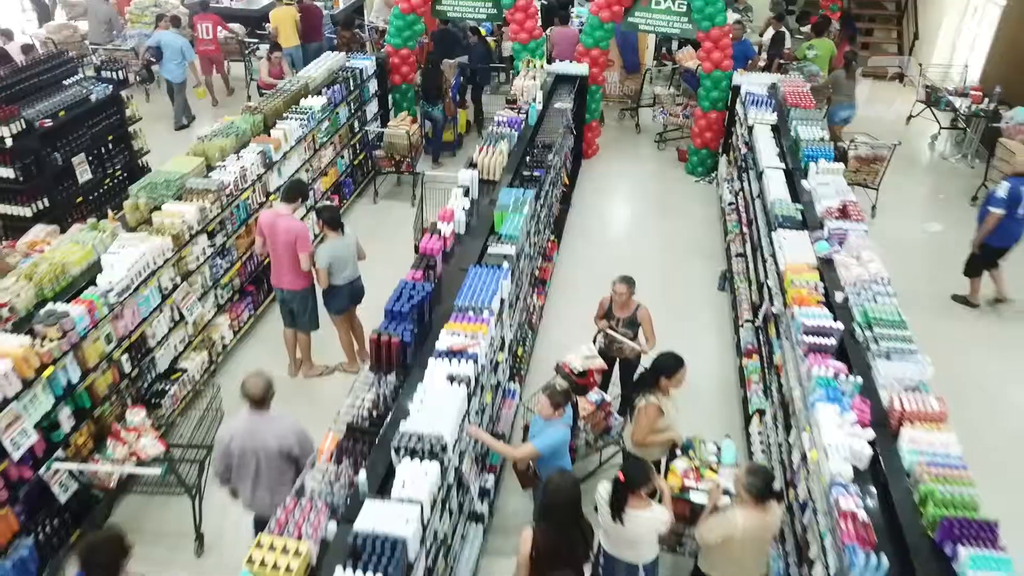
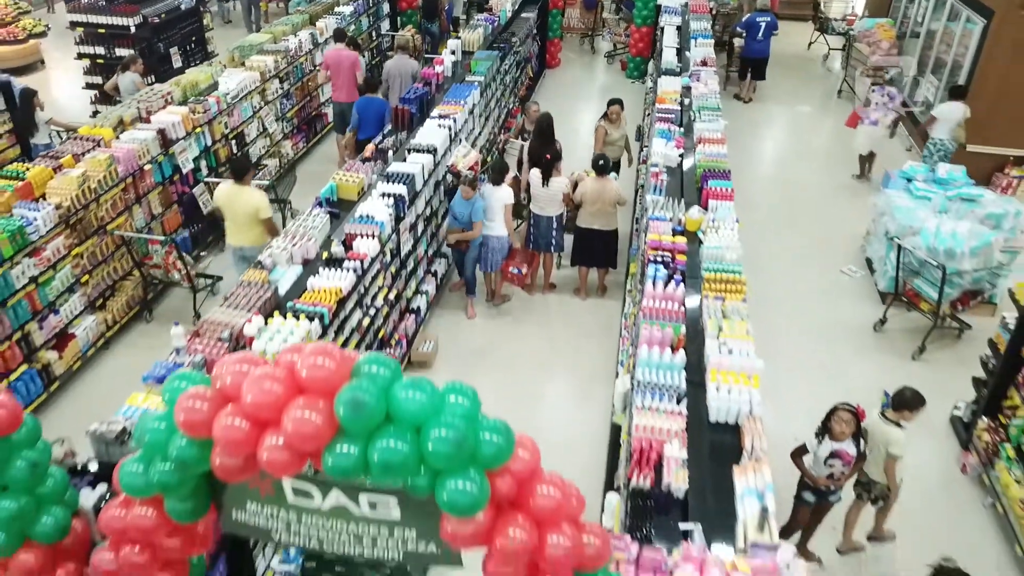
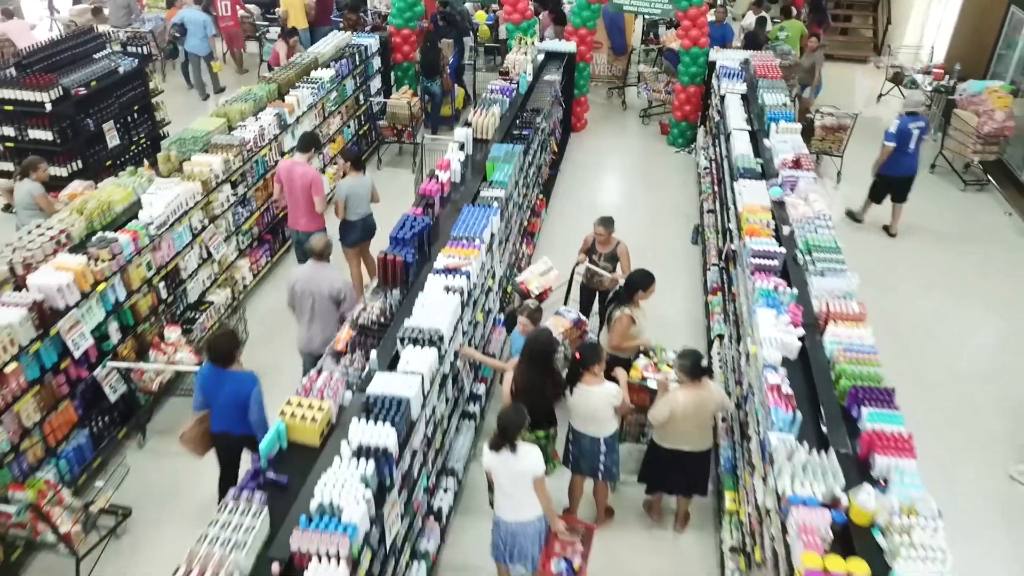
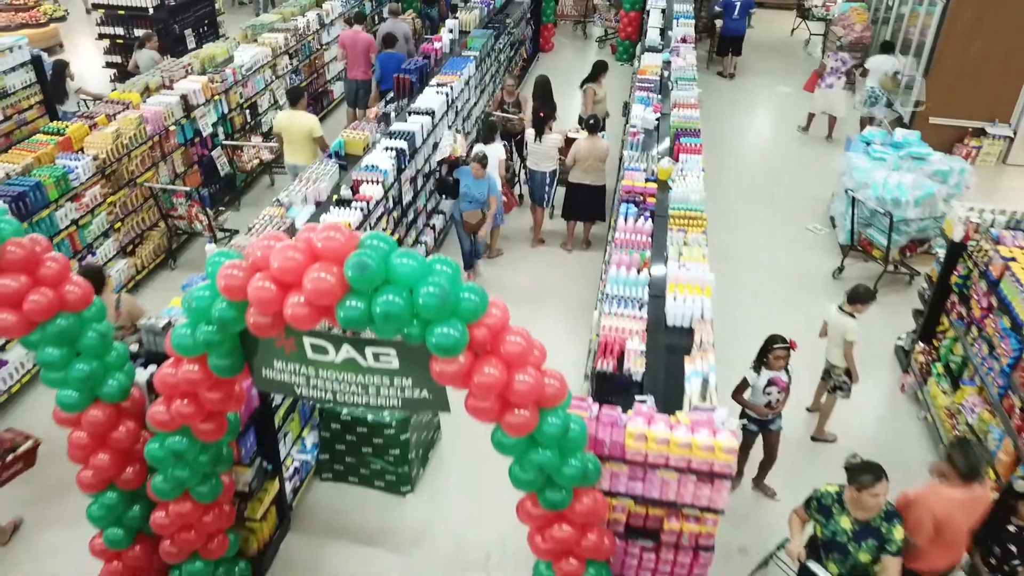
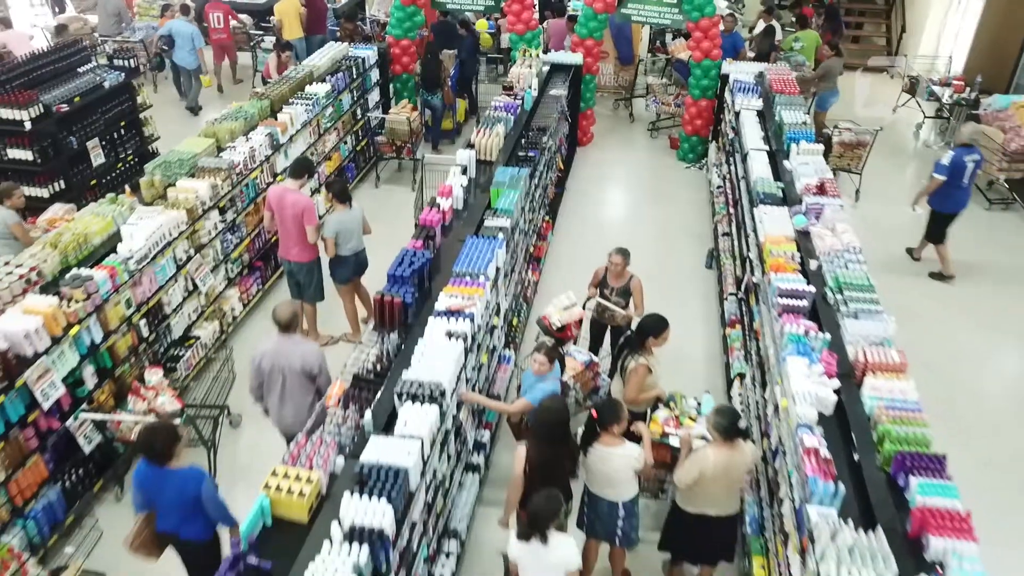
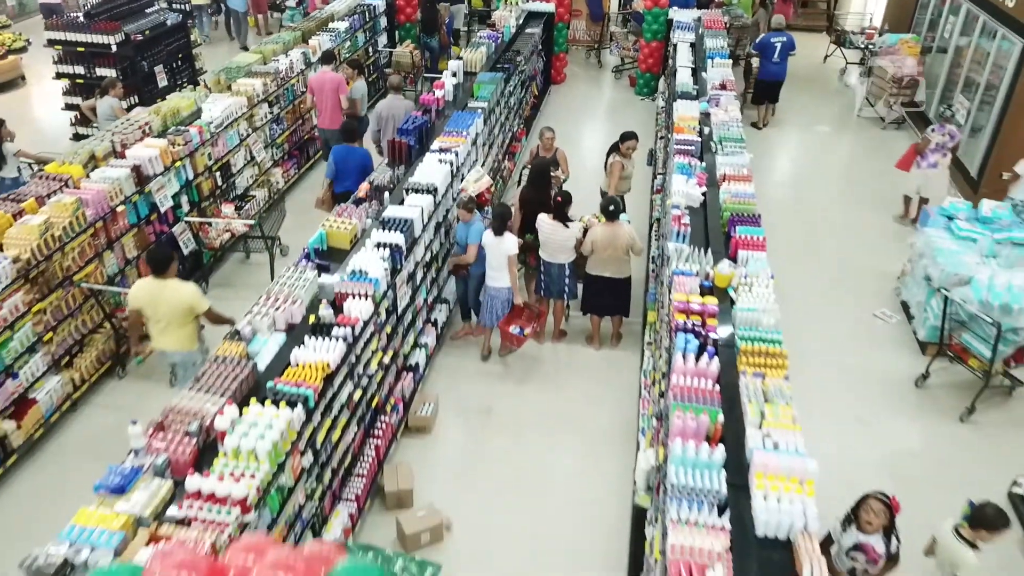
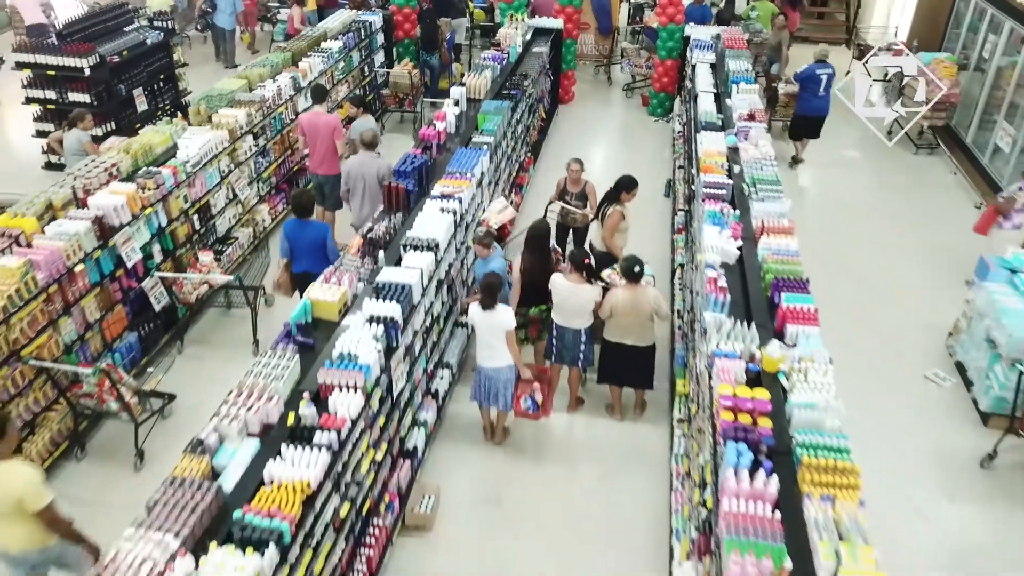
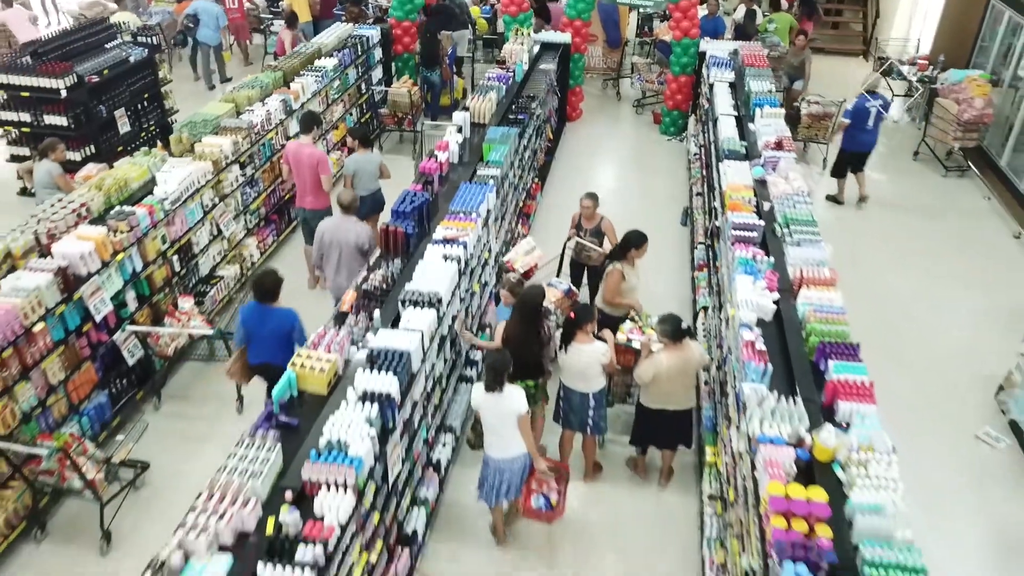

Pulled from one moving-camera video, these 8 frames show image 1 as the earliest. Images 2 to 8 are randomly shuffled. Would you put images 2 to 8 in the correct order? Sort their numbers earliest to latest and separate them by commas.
5, 3, 8, 7, 6, 2, 4
